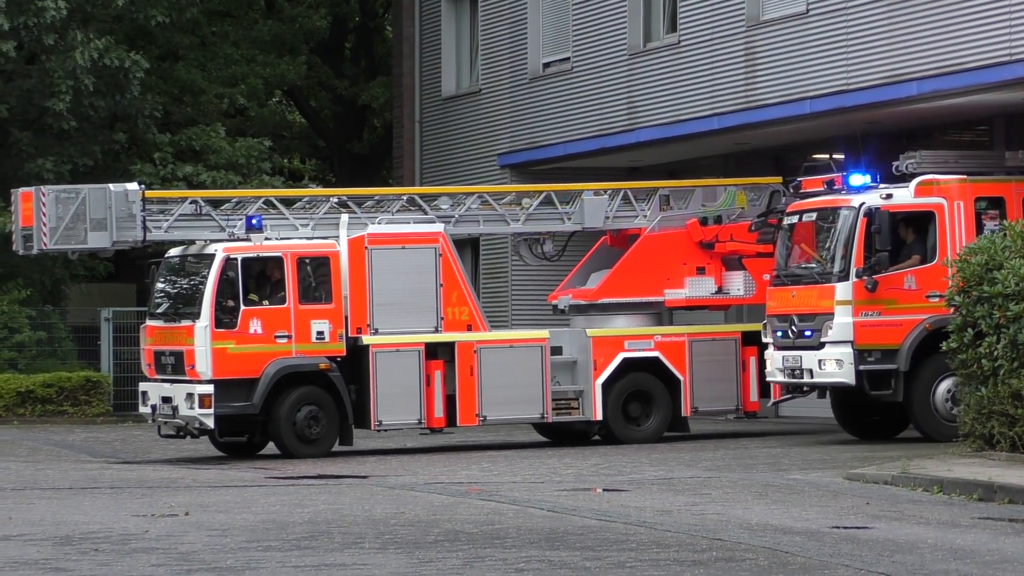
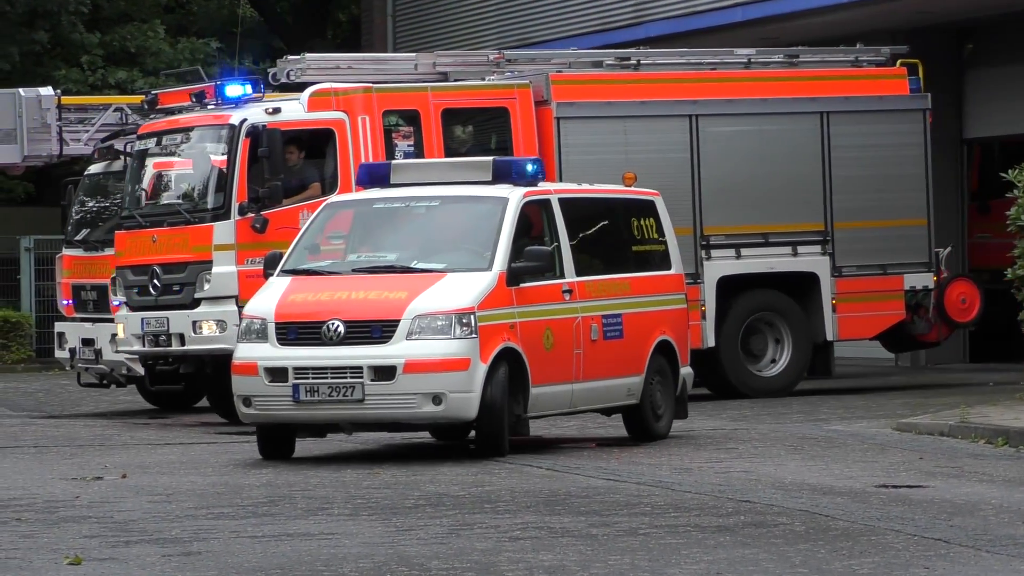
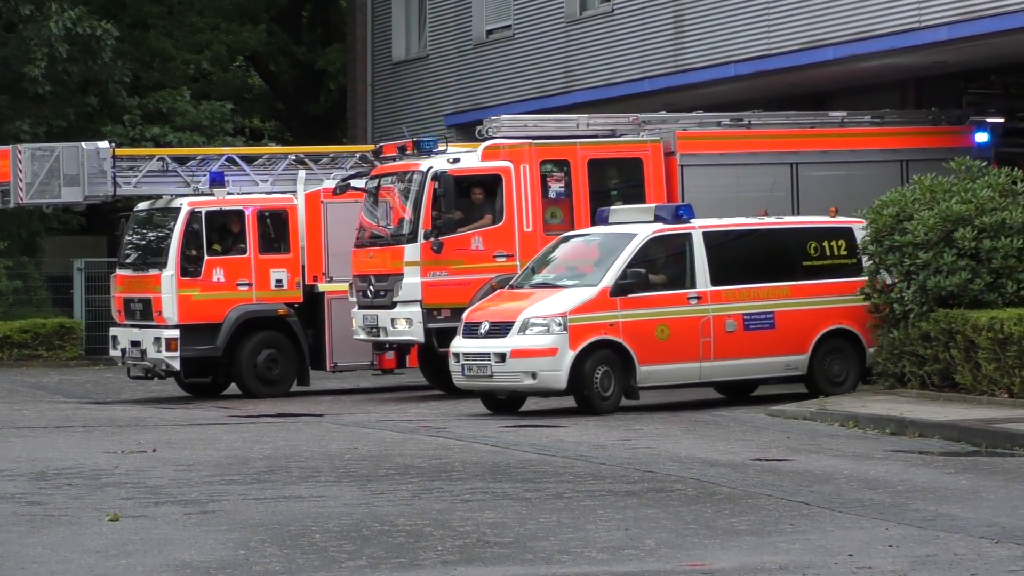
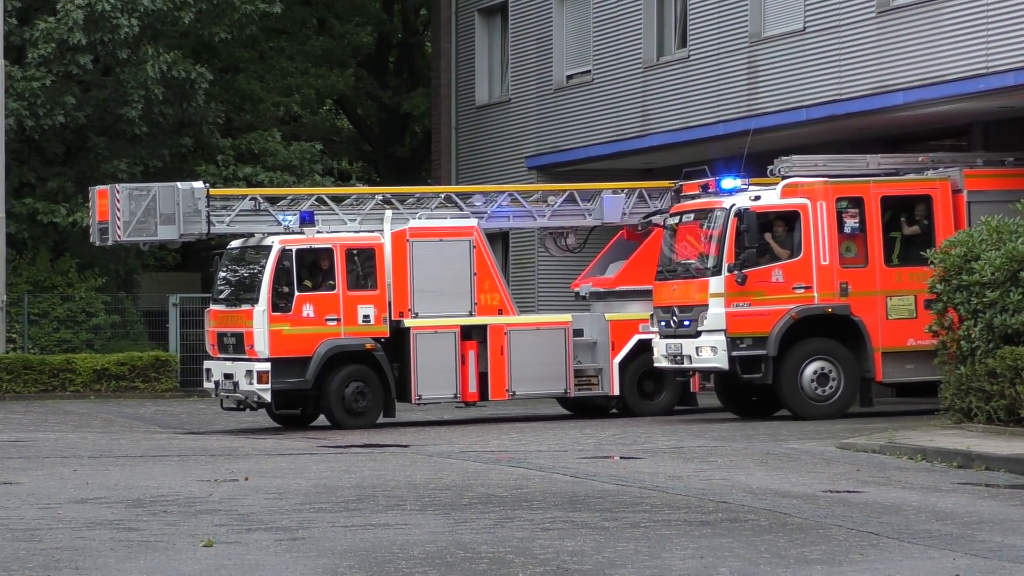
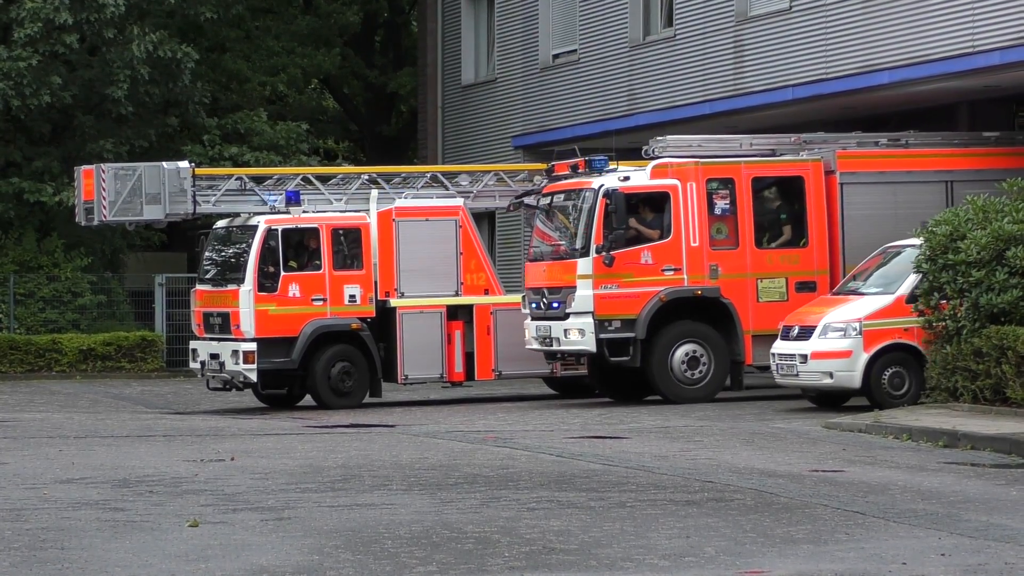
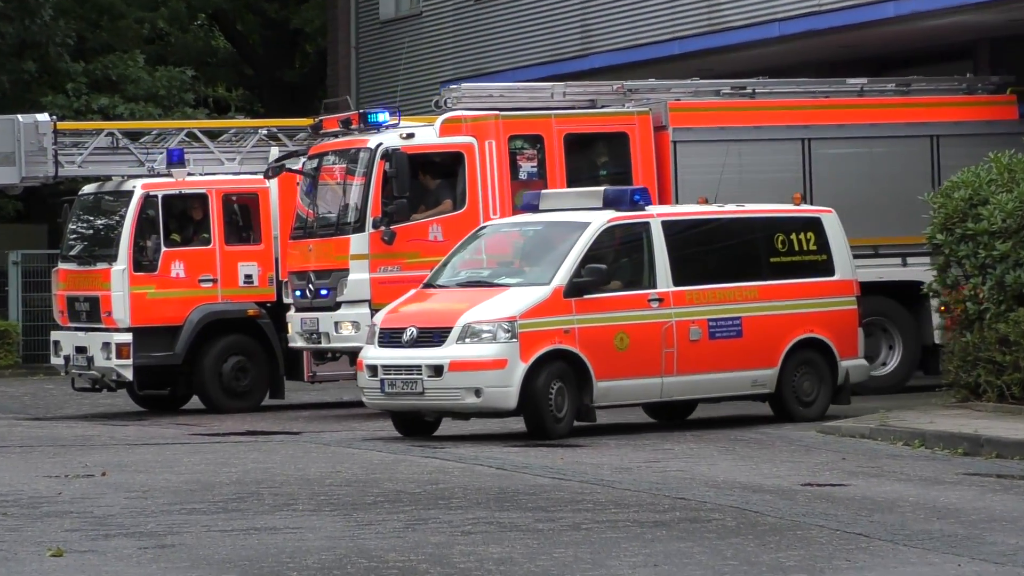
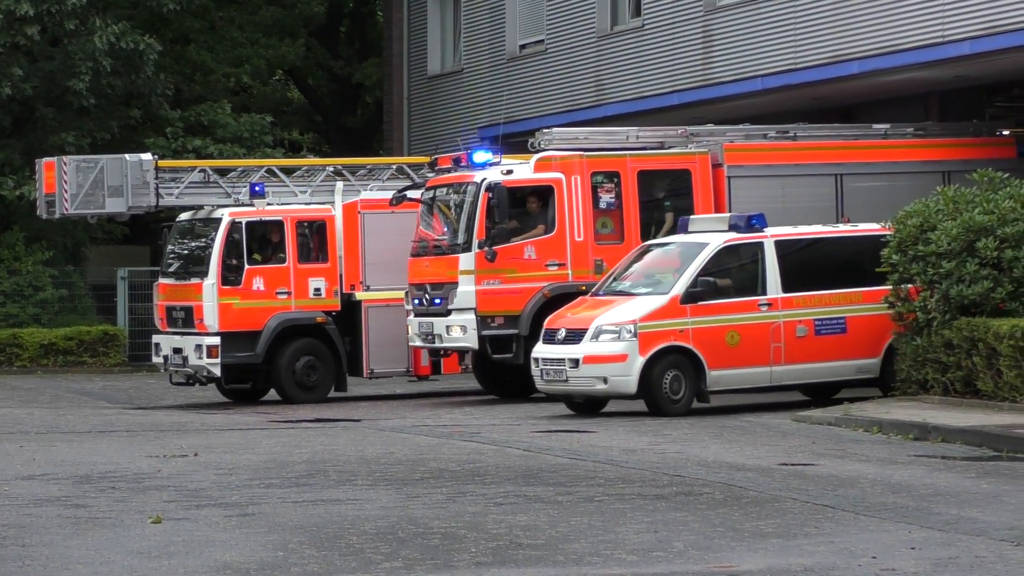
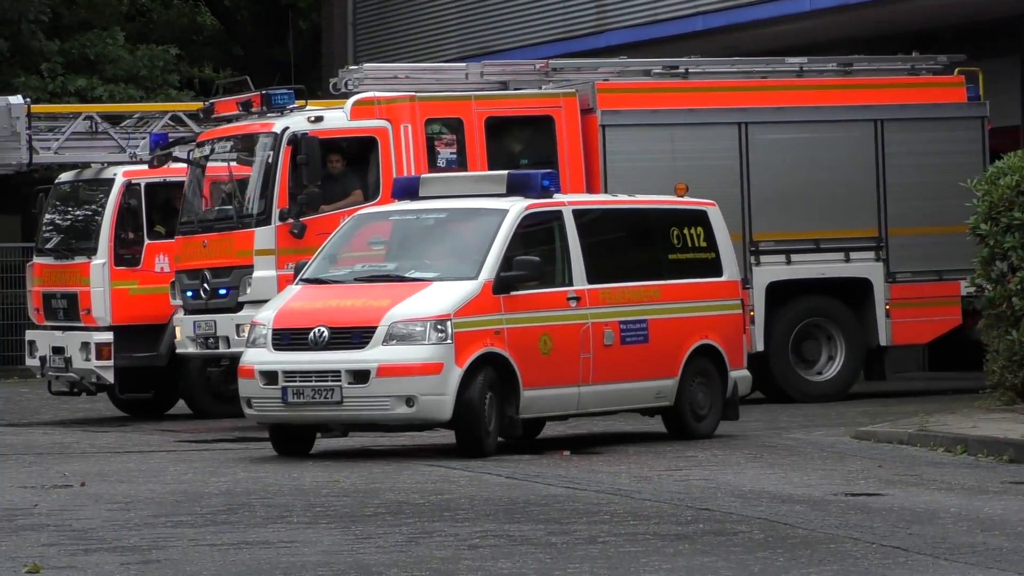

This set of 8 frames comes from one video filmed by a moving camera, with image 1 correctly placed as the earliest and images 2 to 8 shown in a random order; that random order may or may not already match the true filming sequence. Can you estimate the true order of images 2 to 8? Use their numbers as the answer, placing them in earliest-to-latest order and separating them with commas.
4, 5, 7, 3, 6, 8, 2
